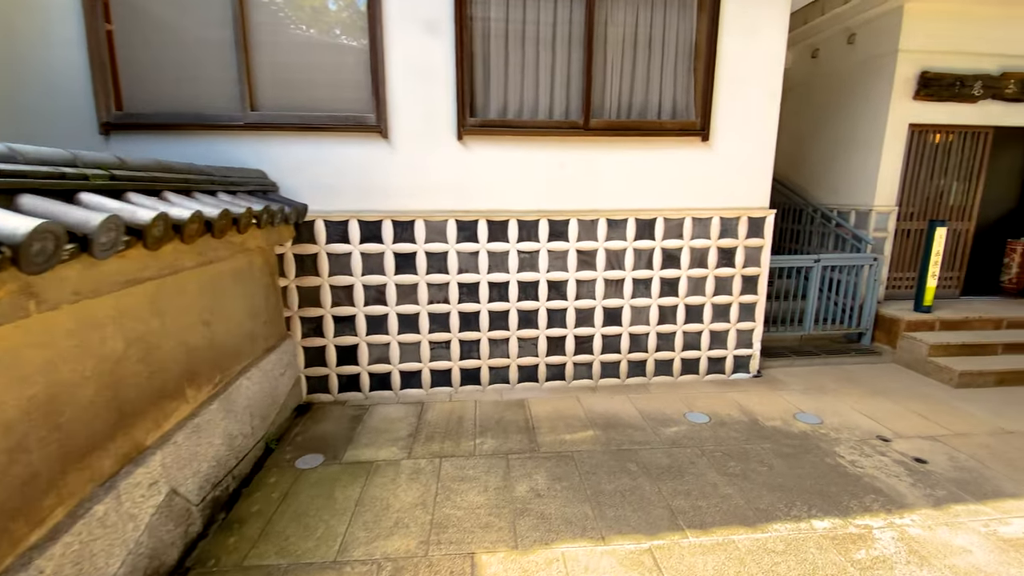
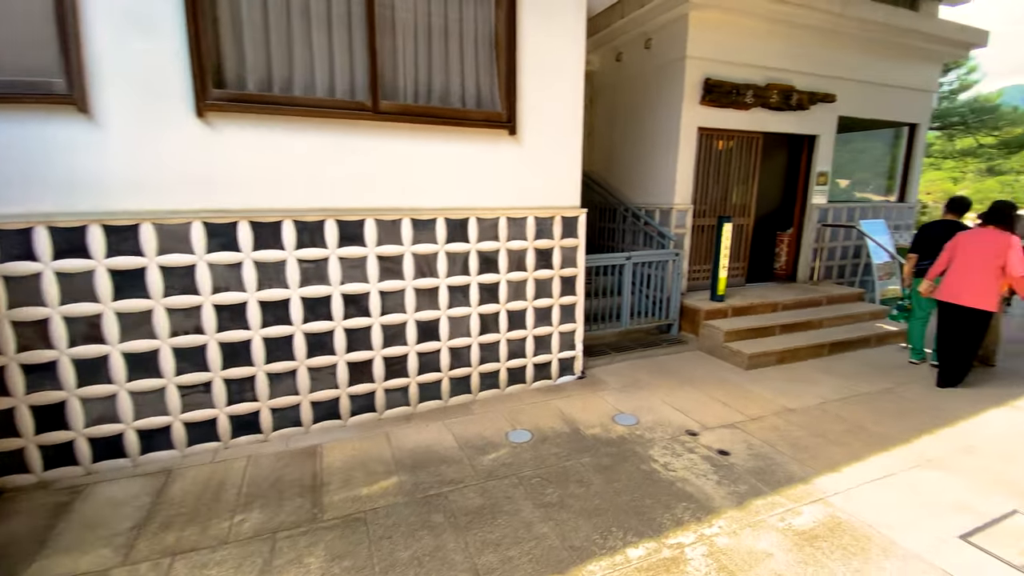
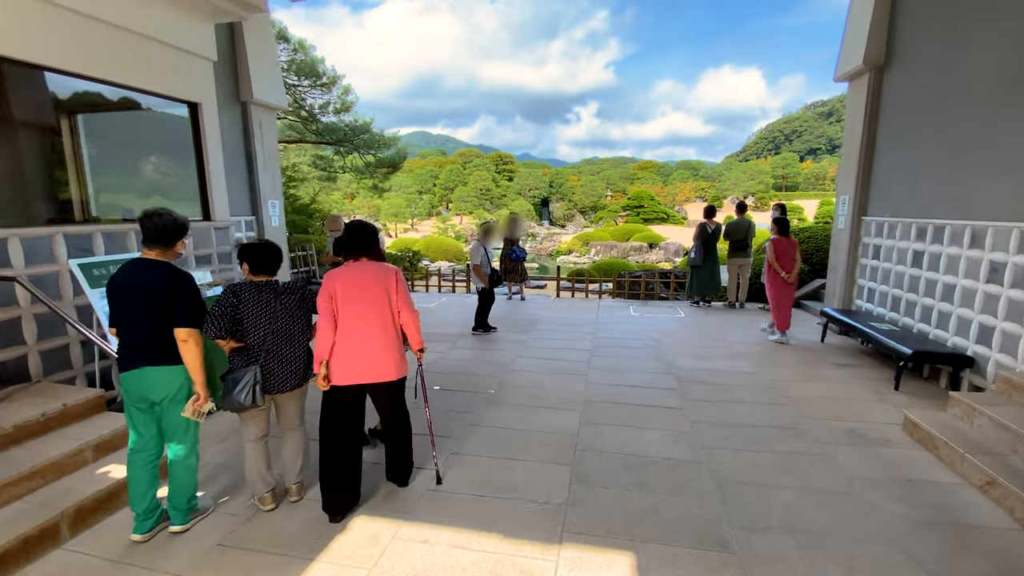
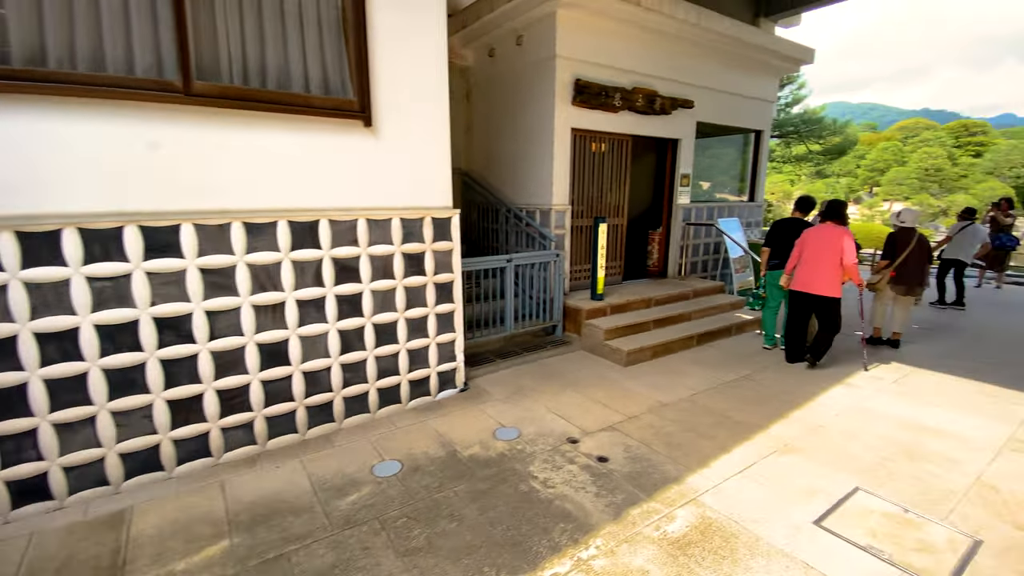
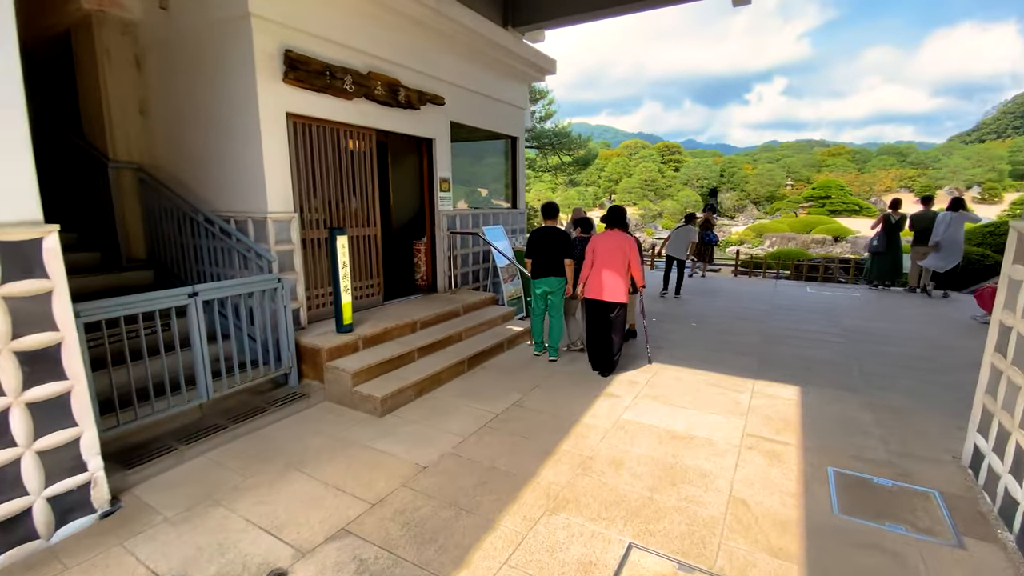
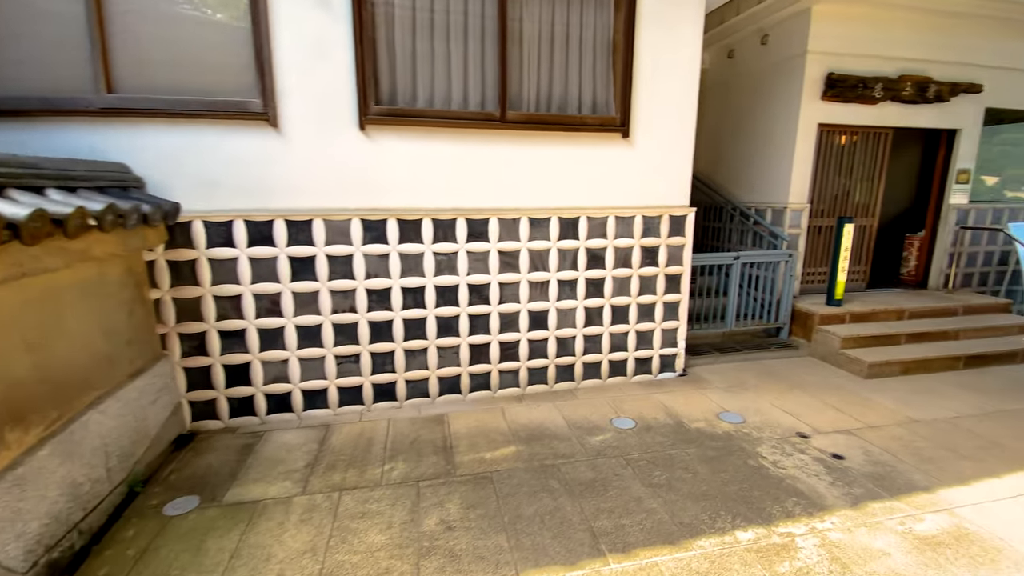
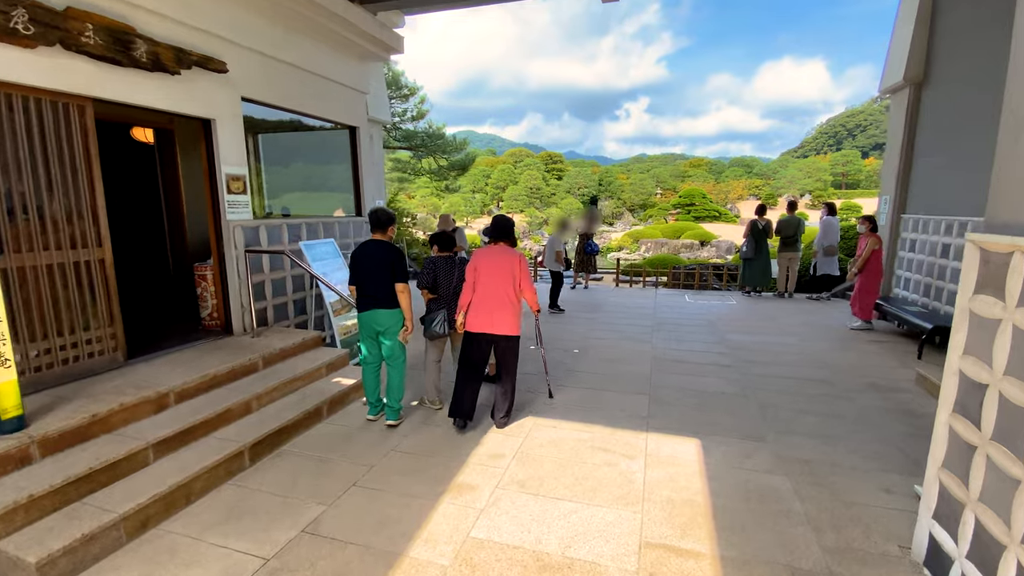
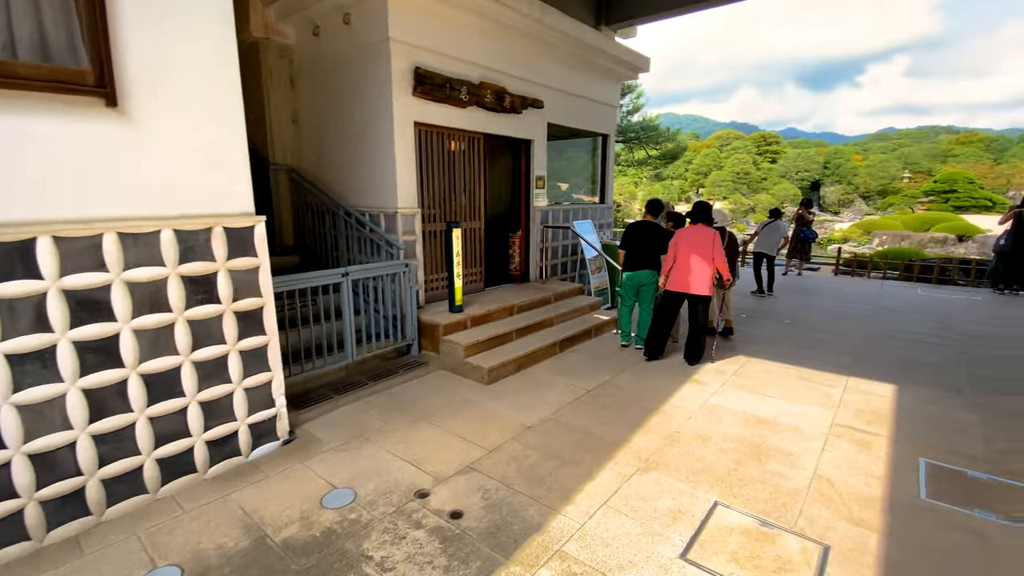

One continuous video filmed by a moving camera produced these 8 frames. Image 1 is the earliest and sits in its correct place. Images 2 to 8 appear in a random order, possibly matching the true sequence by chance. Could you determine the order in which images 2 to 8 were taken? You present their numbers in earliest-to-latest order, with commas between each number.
6, 2, 4, 8, 5, 7, 3
